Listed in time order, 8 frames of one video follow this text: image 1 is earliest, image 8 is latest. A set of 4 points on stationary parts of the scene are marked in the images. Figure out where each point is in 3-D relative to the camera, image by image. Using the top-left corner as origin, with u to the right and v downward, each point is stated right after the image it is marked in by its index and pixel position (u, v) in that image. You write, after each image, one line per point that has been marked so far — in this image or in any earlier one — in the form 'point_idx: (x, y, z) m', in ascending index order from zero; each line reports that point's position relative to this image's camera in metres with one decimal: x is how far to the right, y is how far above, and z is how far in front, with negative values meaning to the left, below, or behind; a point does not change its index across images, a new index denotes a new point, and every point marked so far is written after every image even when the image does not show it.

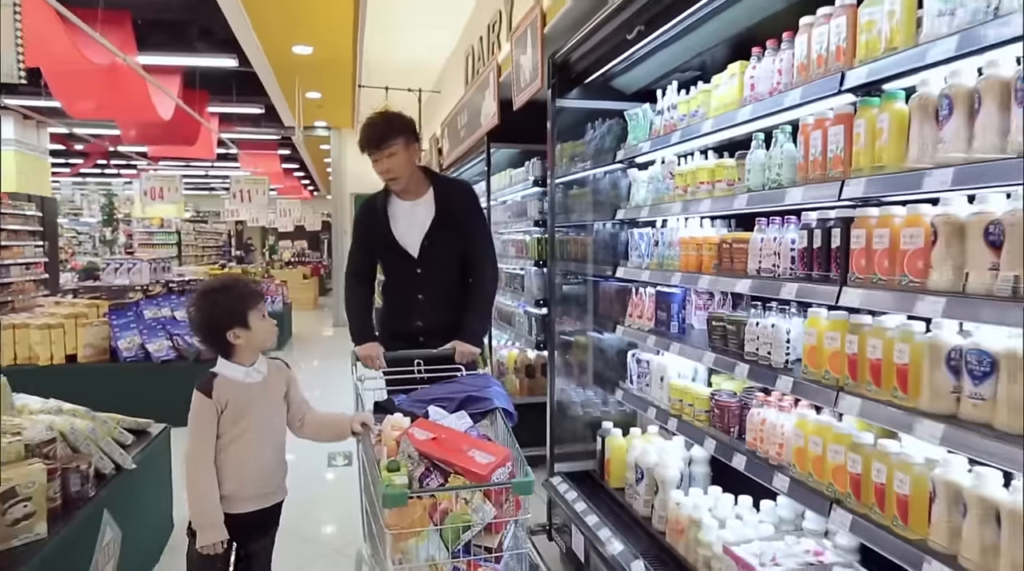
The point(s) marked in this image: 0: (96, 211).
0: (-10.5, +1.9, +17.1) m
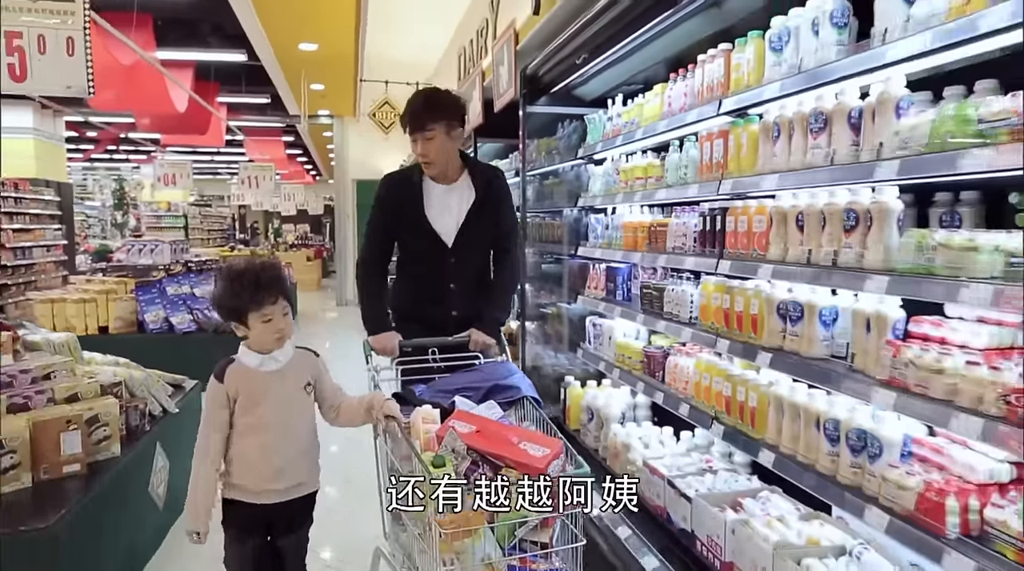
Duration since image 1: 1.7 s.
0: (-10.6, +2.4, +17.6) m
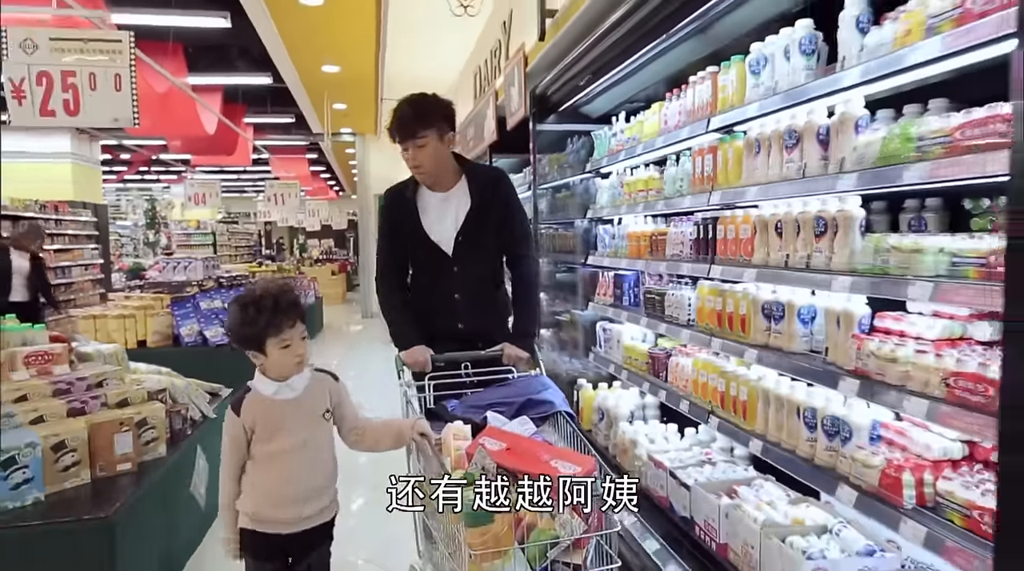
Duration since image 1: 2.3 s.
0: (-10.1, +1.9, +18.2) m
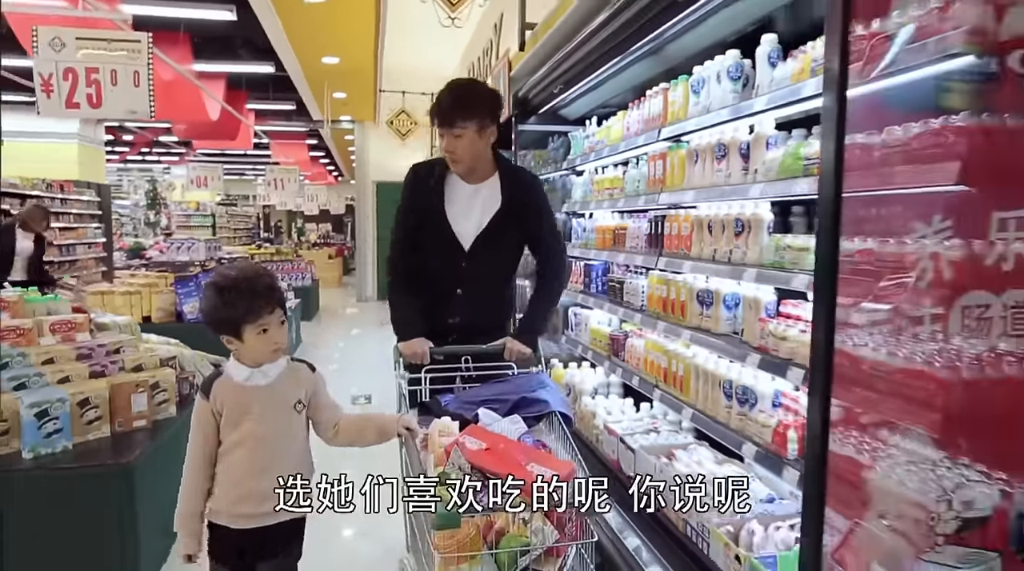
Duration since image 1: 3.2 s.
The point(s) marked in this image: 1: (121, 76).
0: (-10.2, +2.5, +18.5) m
1: (-2.2, +1.2, +3.7) m
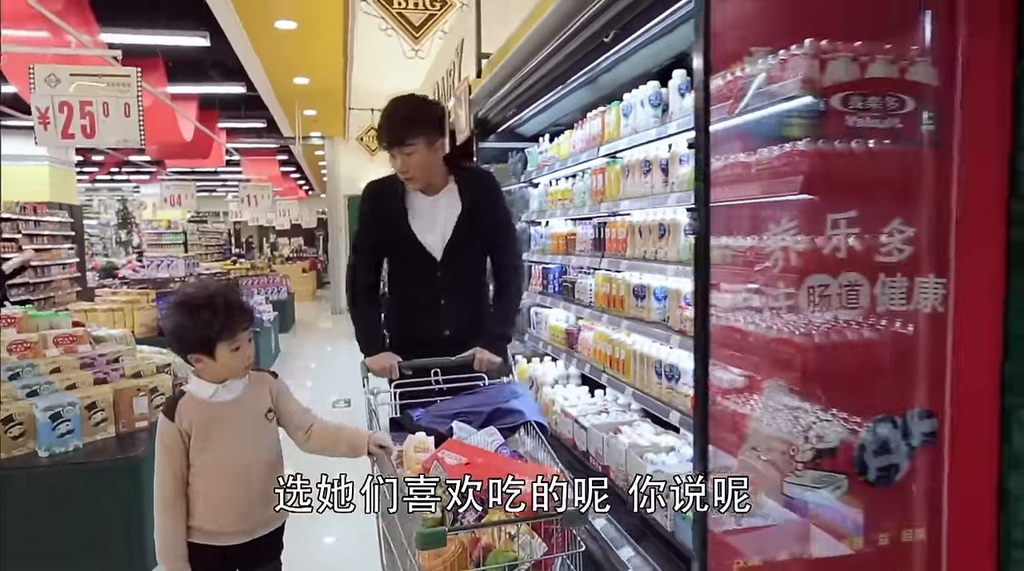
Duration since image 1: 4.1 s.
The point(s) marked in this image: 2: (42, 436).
0: (-11.1, +2.0, +18.5) m
1: (-2.4, +1.1, +4.0) m
2: (-2.1, -0.7, +3.0) m
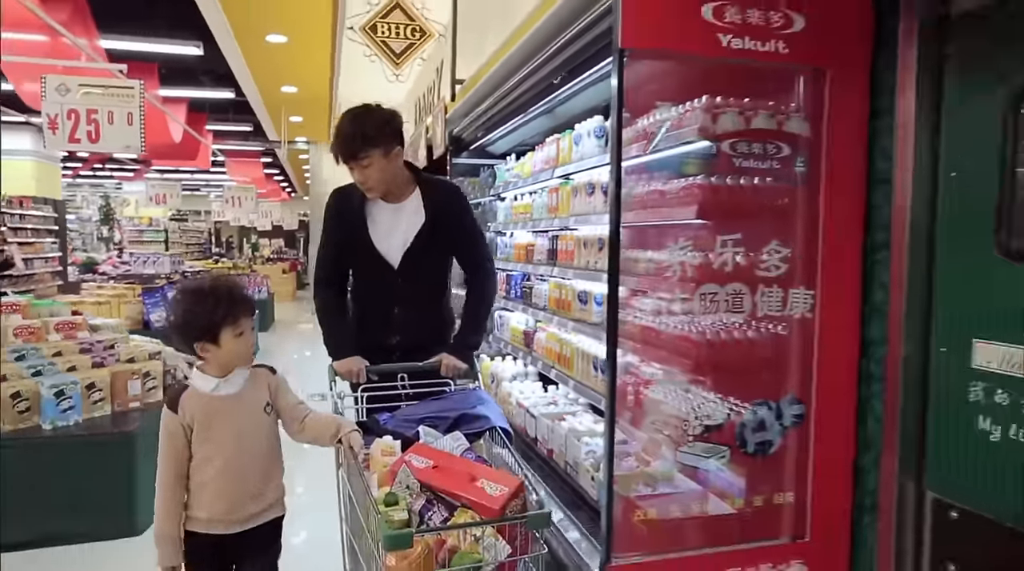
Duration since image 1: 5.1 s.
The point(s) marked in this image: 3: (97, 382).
0: (-11.6, +2.1, +18.6) m
1: (-2.6, +1.1, +4.4) m
2: (-2.3, -0.6, +3.3) m
3: (-2.2, -0.5, +3.6) m
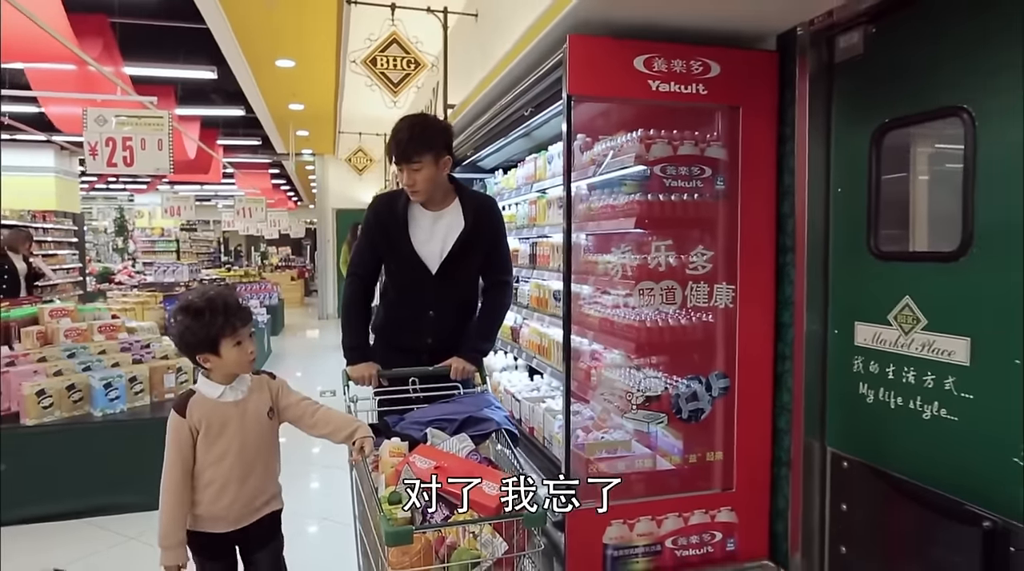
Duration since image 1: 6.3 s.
0: (-11.6, +1.8, +19.2) m
1: (-2.7, +1.1, +4.9) m
2: (-2.4, -0.7, +3.8) m
3: (-2.3, -0.6, +4.1) m
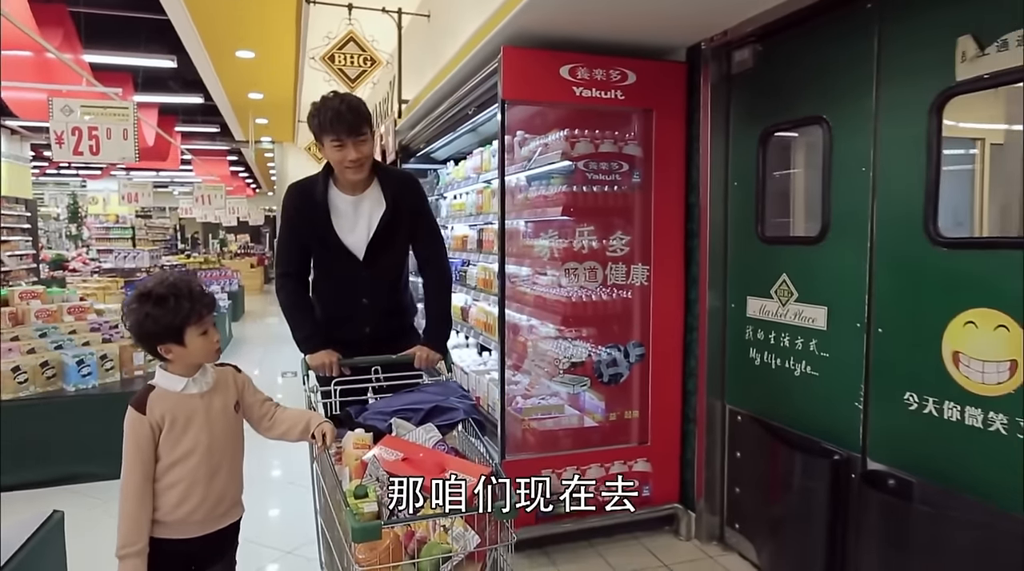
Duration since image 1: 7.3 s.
0: (-12.8, +2.2, +18.9) m
1: (-3.1, +1.2, +5.1) m
2: (-2.7, -0.6, +4.1) m
3: (-2.6, -0.4, +4.3) m
